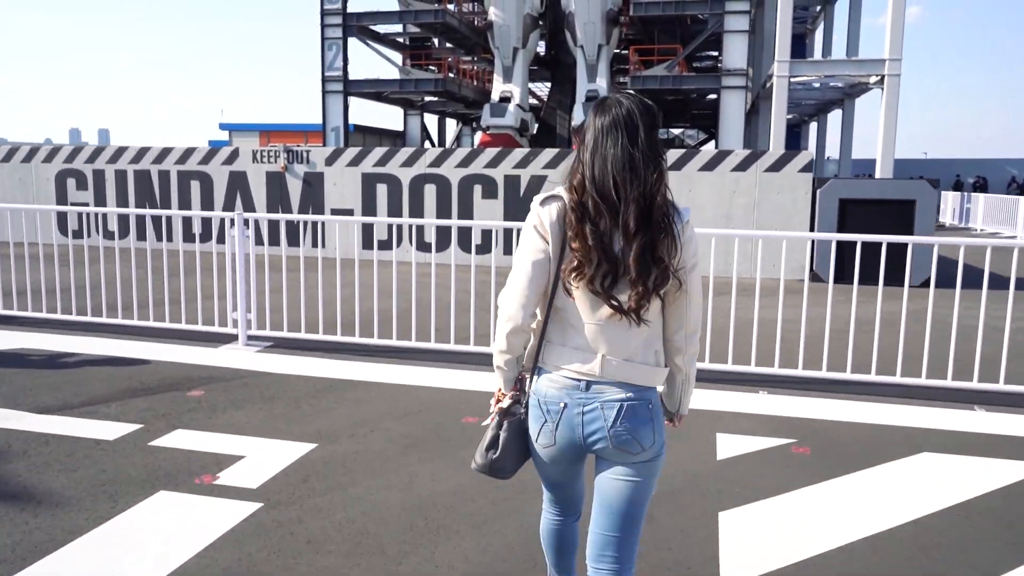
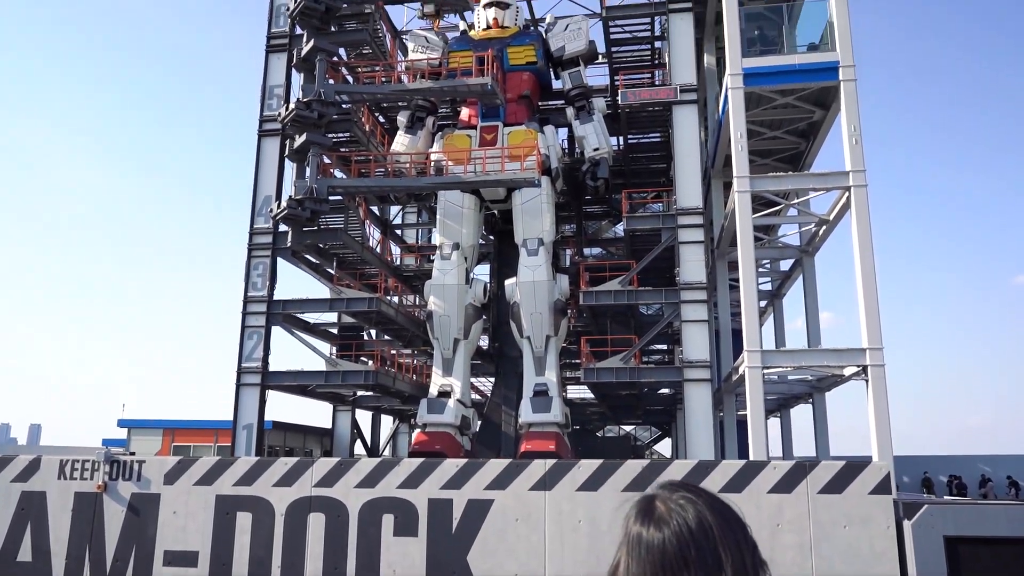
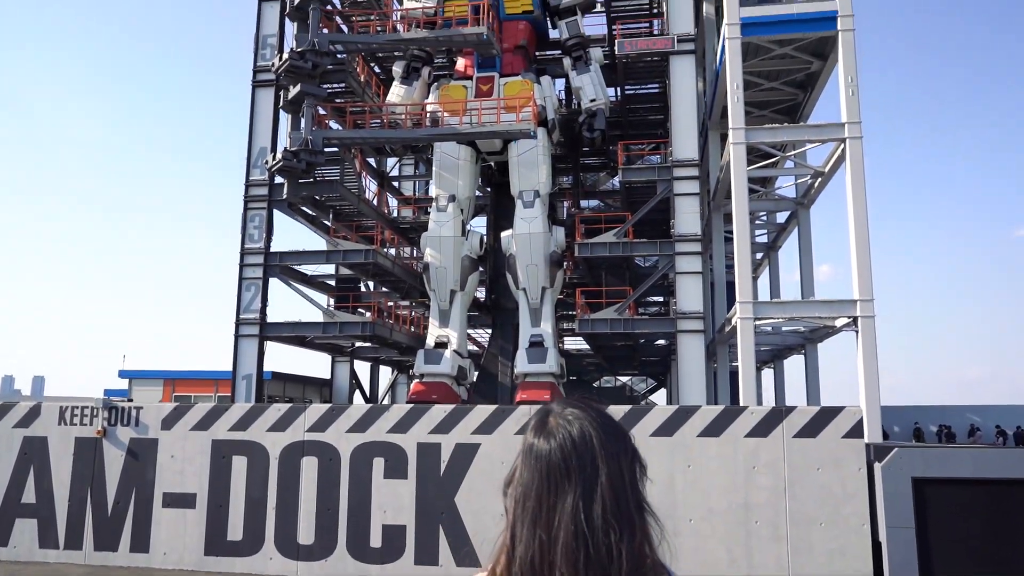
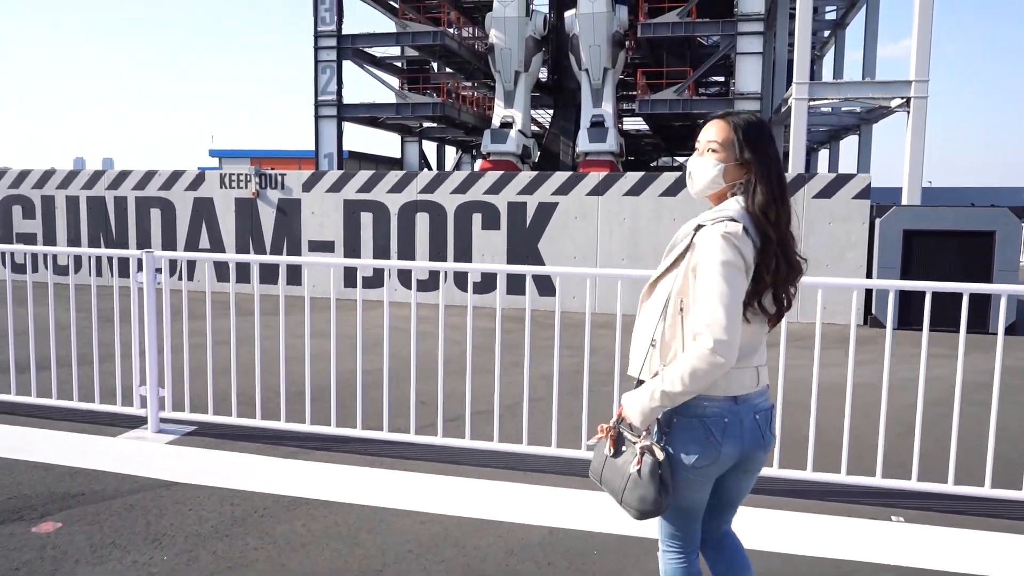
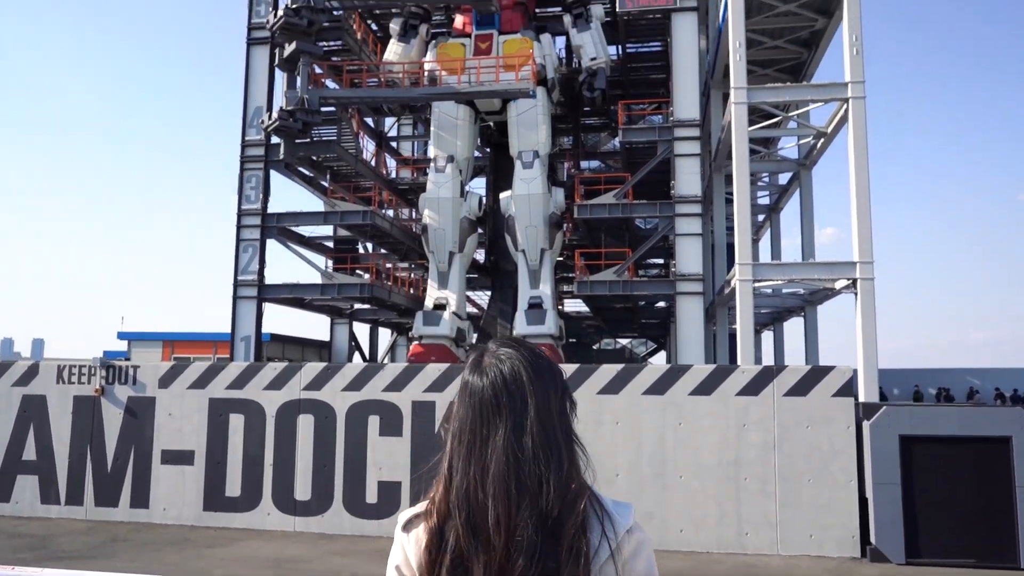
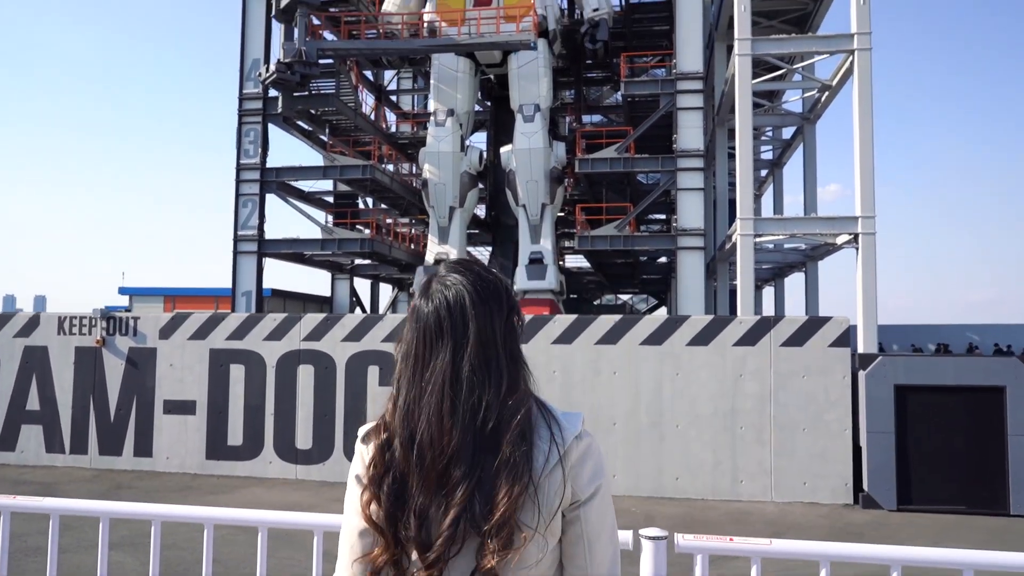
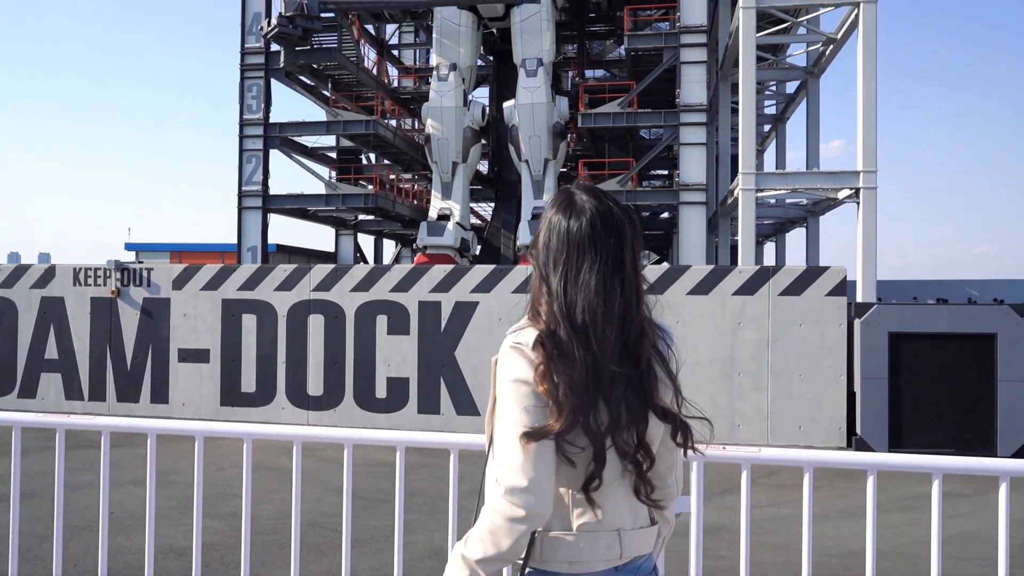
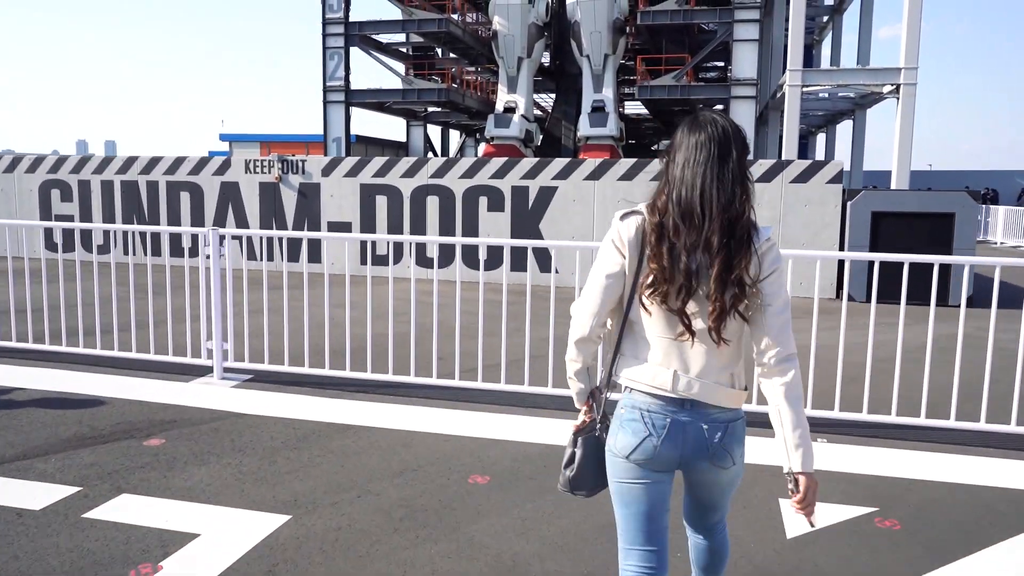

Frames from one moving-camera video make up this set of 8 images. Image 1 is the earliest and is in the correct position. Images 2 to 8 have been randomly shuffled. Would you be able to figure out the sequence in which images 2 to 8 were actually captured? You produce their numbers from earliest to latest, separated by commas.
8, 4, 7, 6, 5, 3, 2
